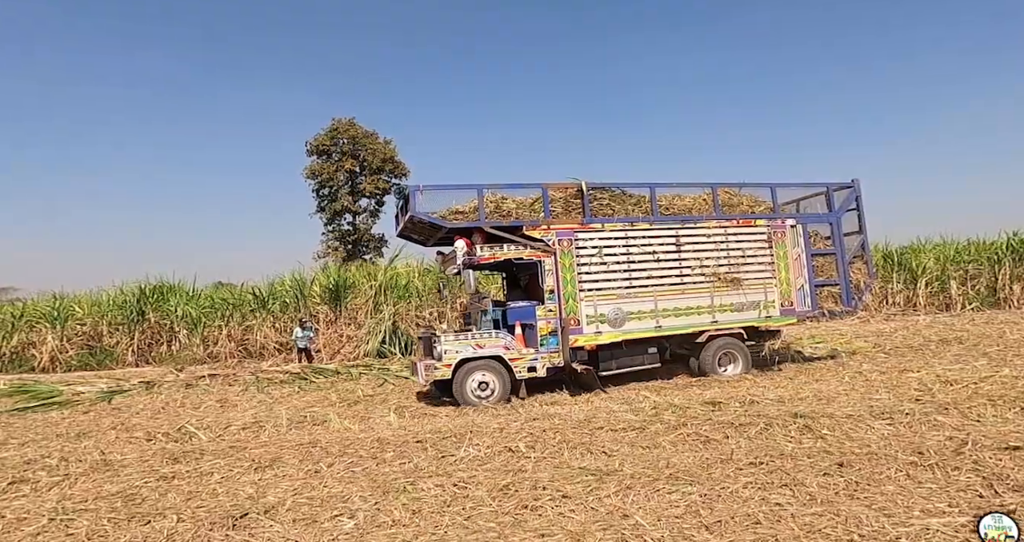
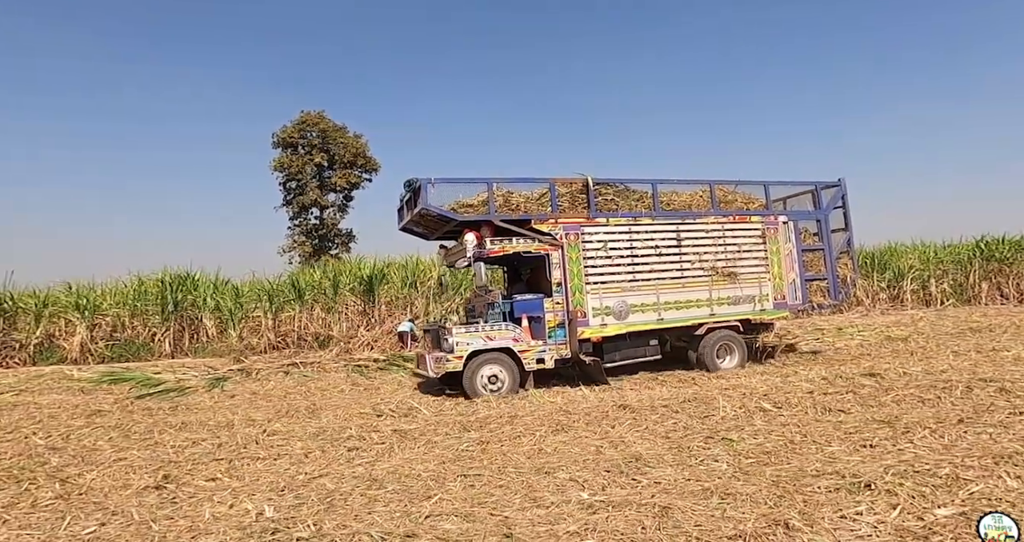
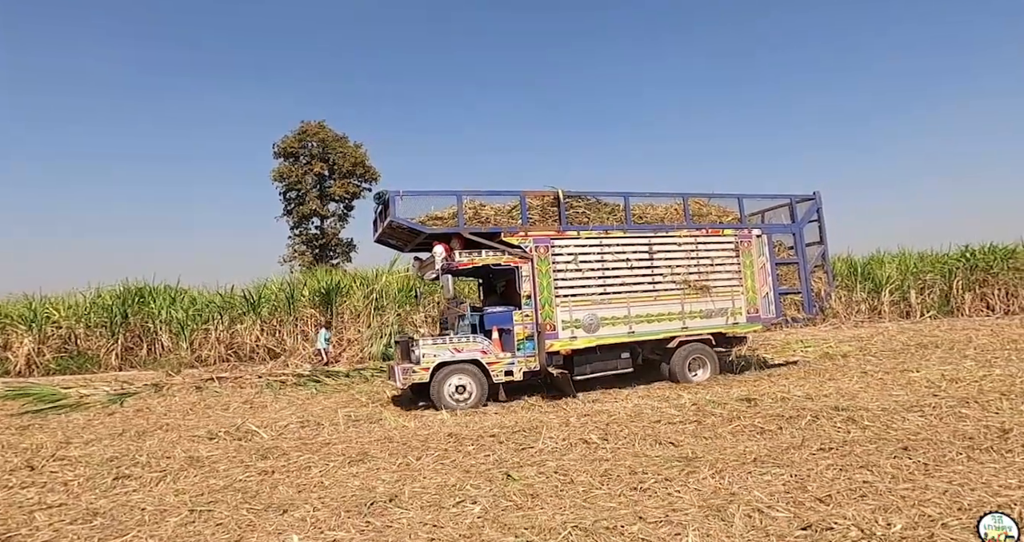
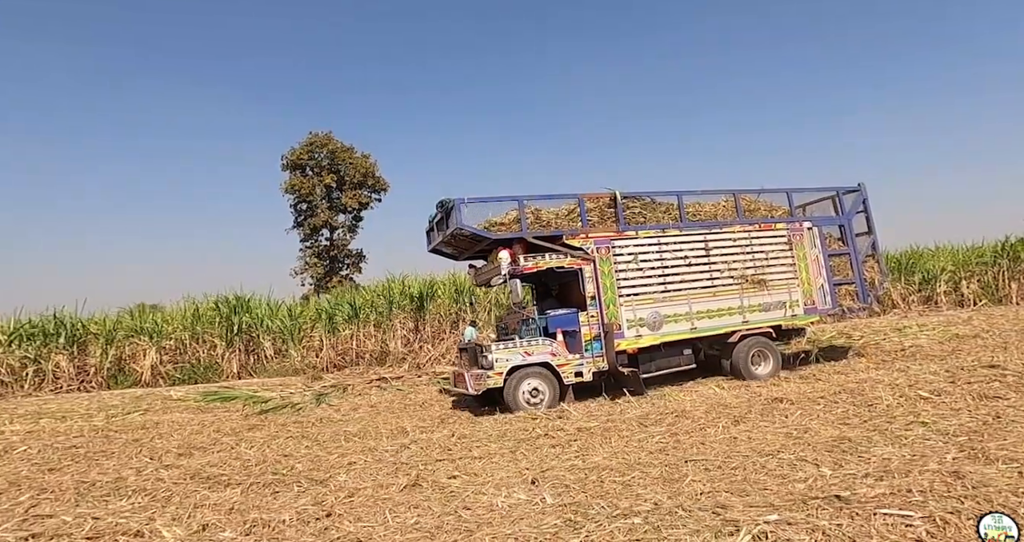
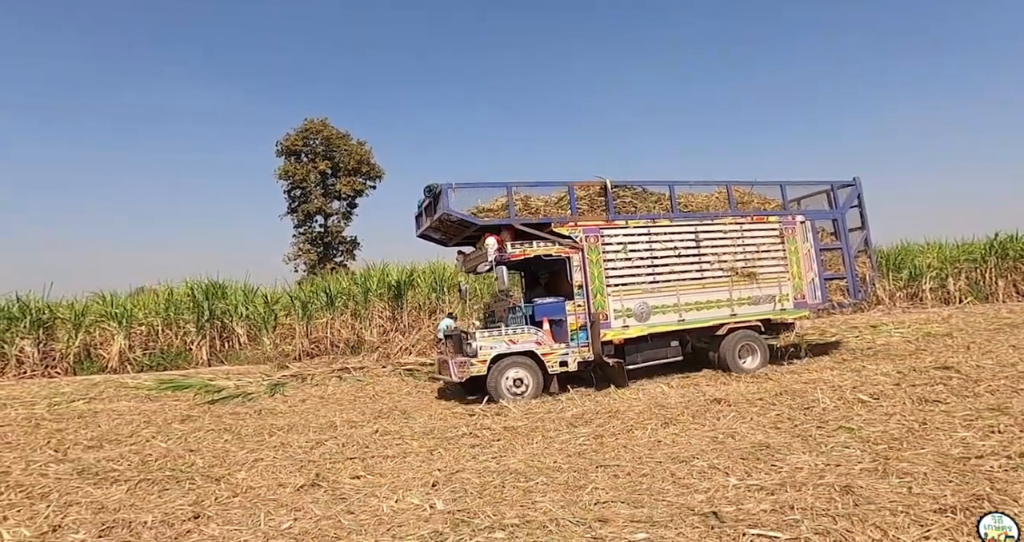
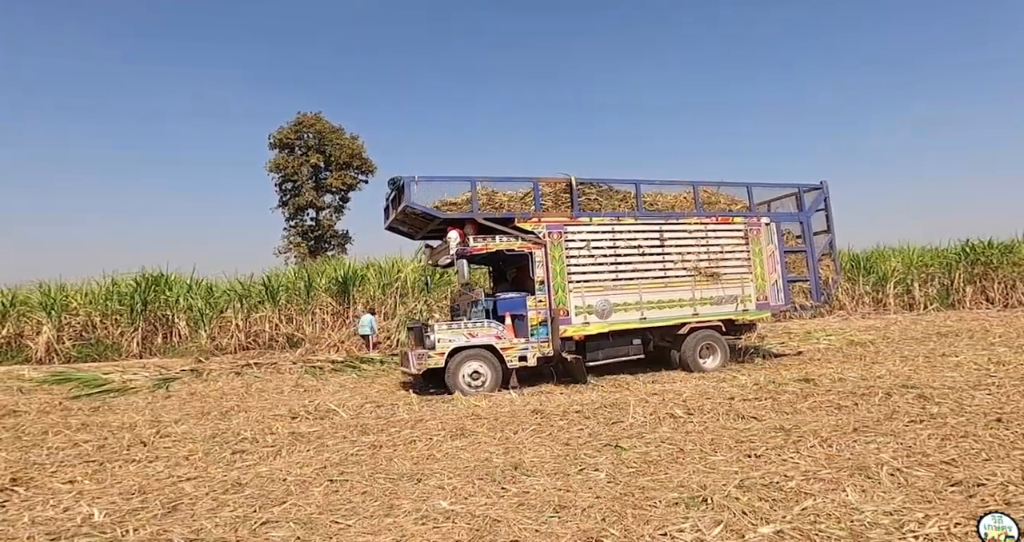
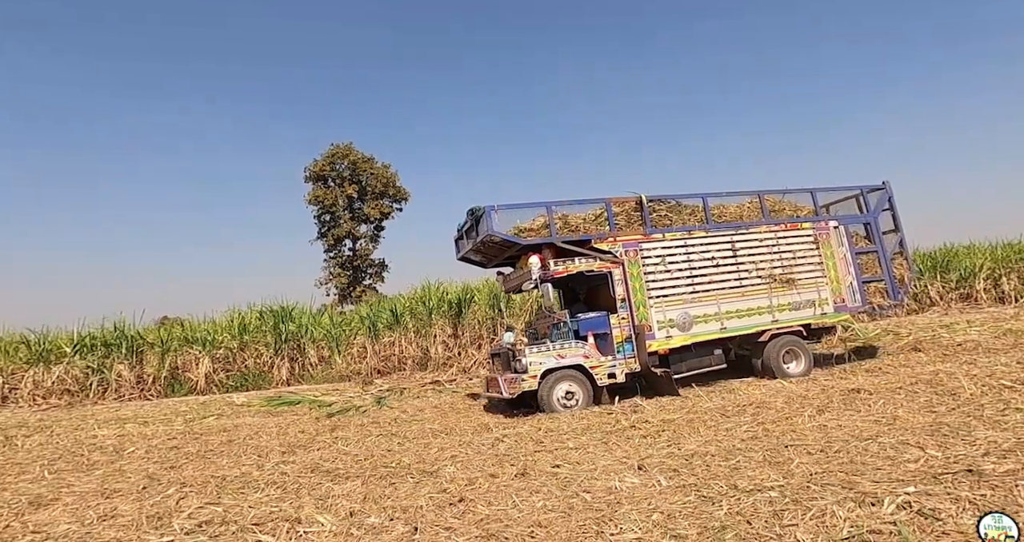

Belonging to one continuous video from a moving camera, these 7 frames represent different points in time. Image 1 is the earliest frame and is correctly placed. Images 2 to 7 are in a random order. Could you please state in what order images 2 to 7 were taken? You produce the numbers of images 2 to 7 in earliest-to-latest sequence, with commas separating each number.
3, 6, 2, 5, 4, 7
